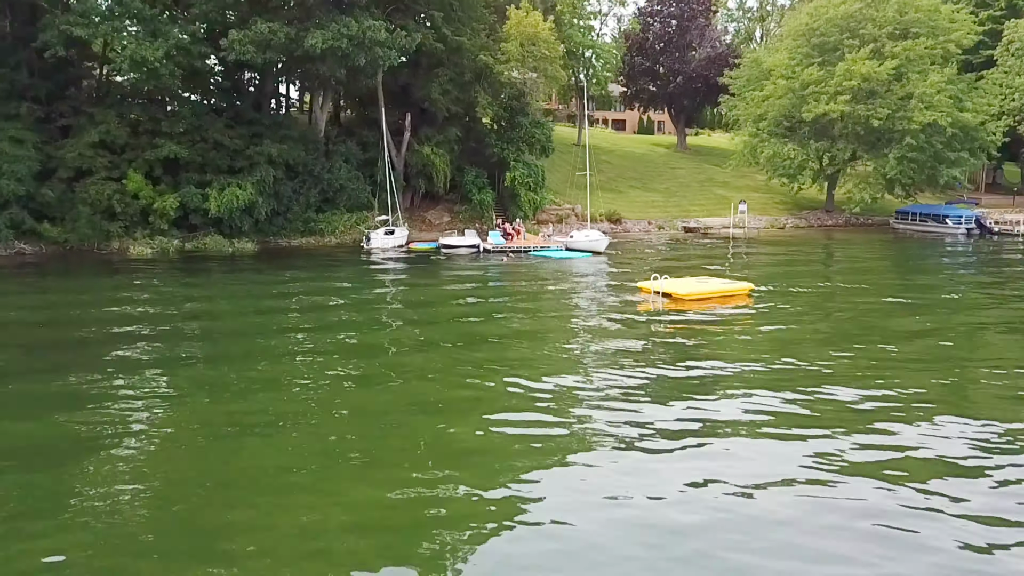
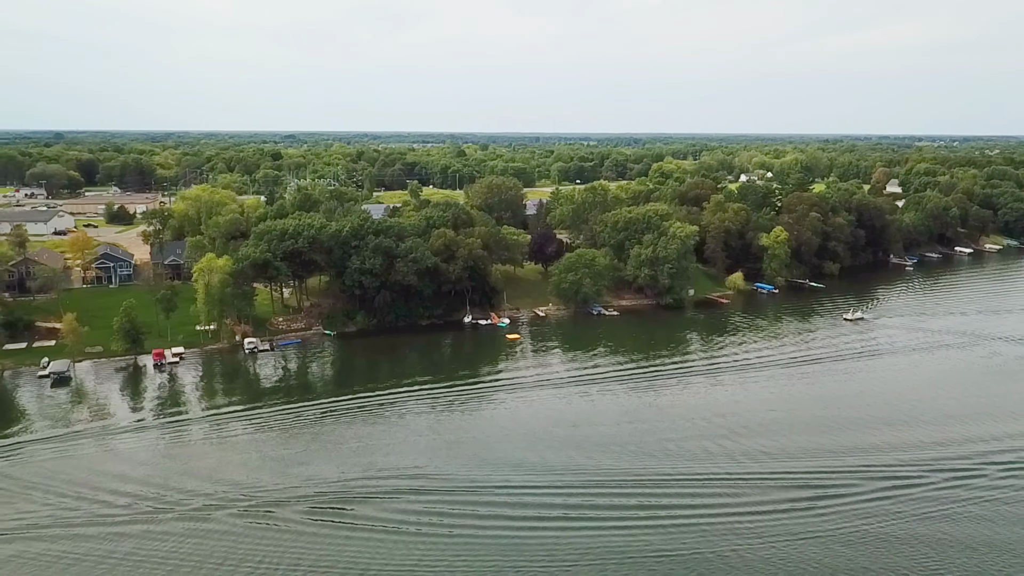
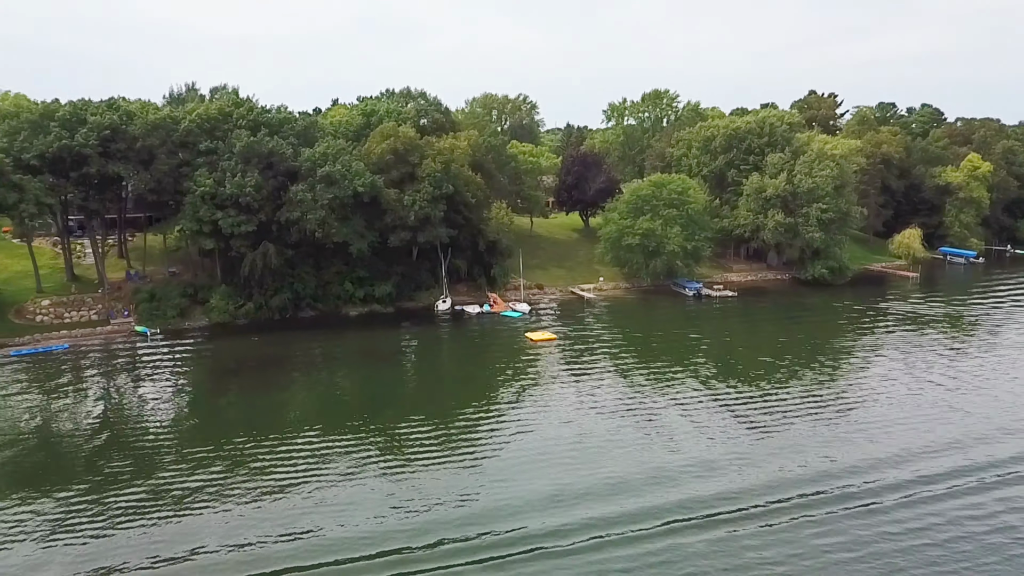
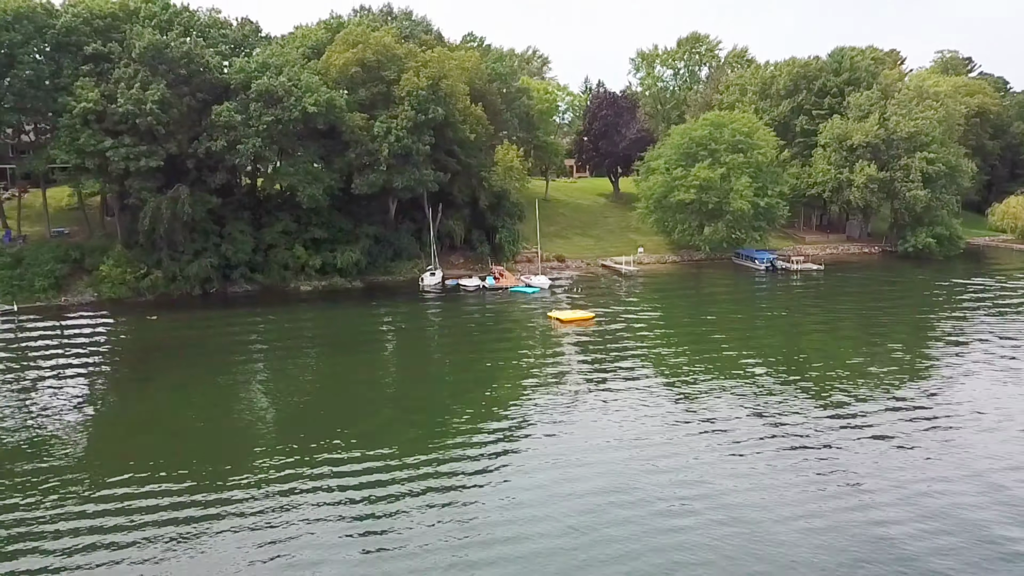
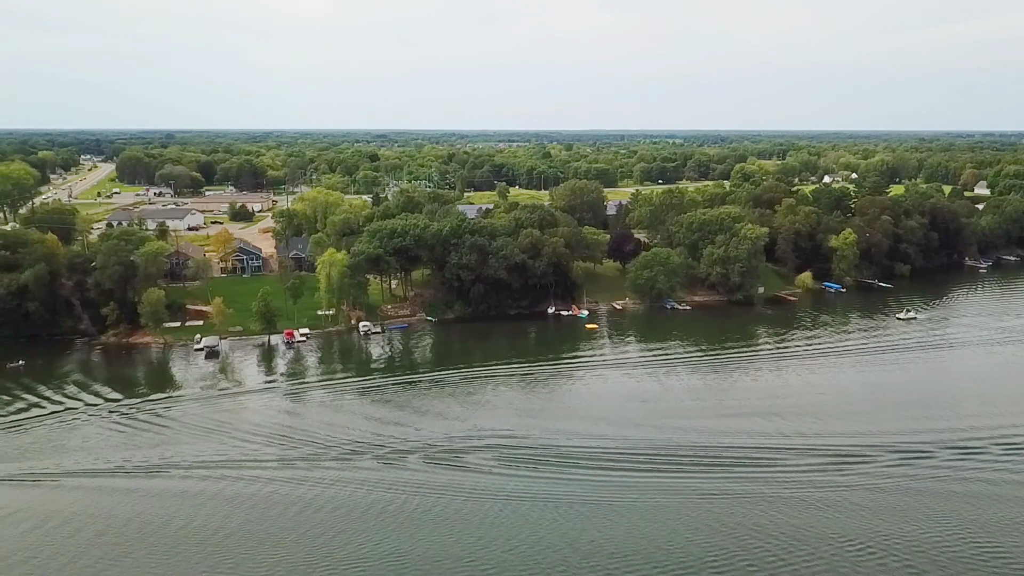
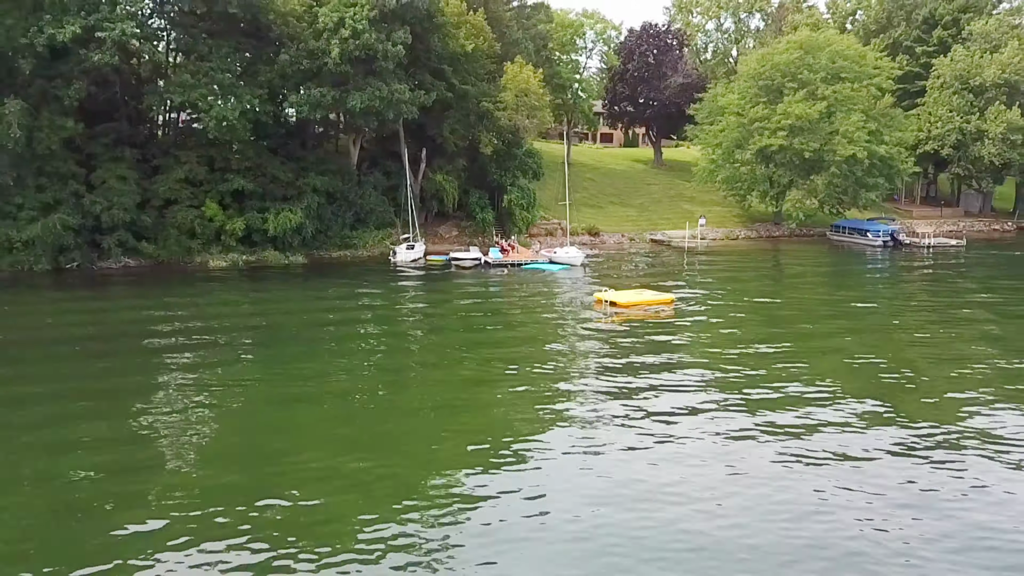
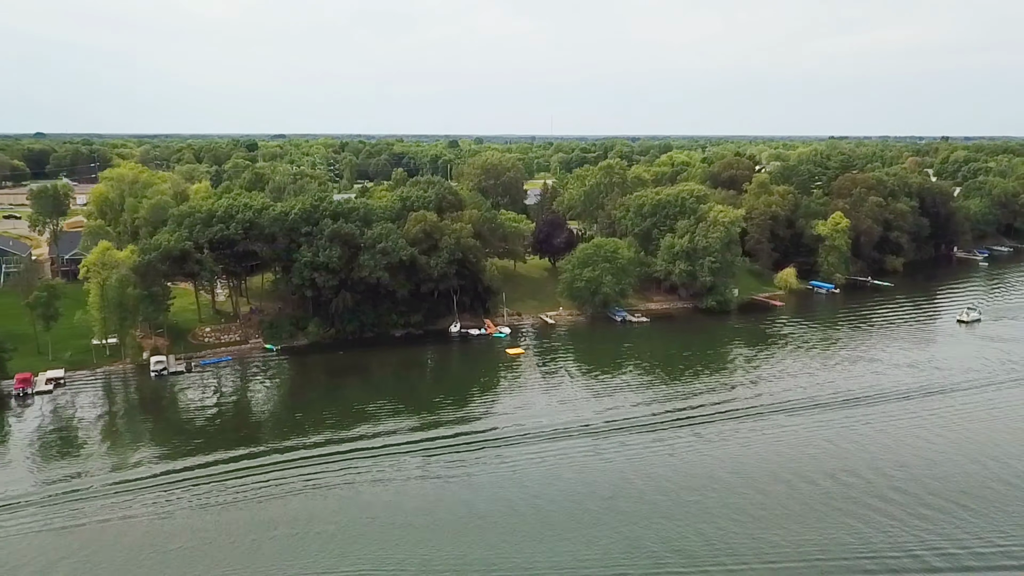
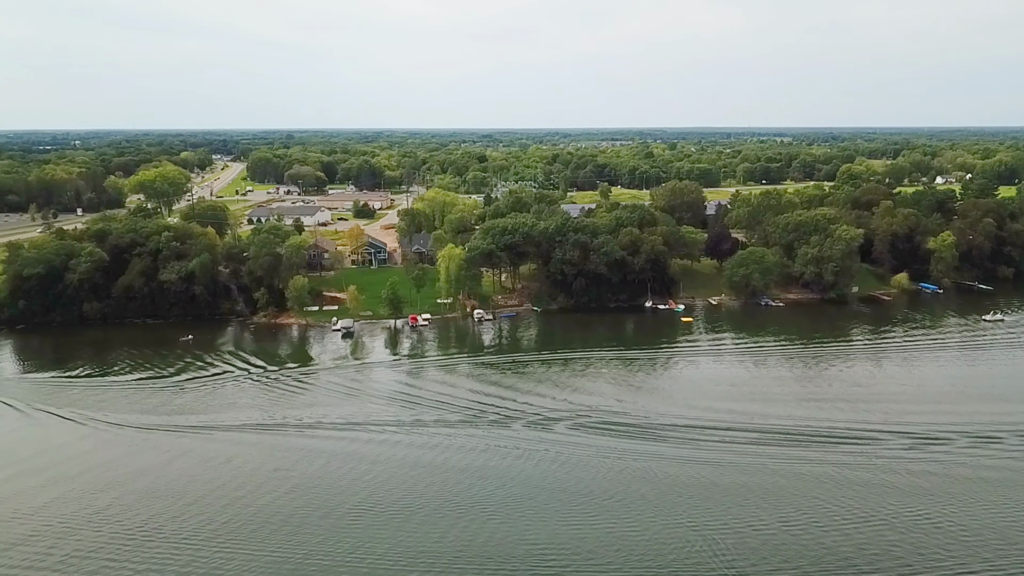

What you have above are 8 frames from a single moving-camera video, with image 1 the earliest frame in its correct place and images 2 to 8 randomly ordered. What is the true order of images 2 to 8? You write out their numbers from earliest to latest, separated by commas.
6, 4, 3, 7, 2, 5, 8
